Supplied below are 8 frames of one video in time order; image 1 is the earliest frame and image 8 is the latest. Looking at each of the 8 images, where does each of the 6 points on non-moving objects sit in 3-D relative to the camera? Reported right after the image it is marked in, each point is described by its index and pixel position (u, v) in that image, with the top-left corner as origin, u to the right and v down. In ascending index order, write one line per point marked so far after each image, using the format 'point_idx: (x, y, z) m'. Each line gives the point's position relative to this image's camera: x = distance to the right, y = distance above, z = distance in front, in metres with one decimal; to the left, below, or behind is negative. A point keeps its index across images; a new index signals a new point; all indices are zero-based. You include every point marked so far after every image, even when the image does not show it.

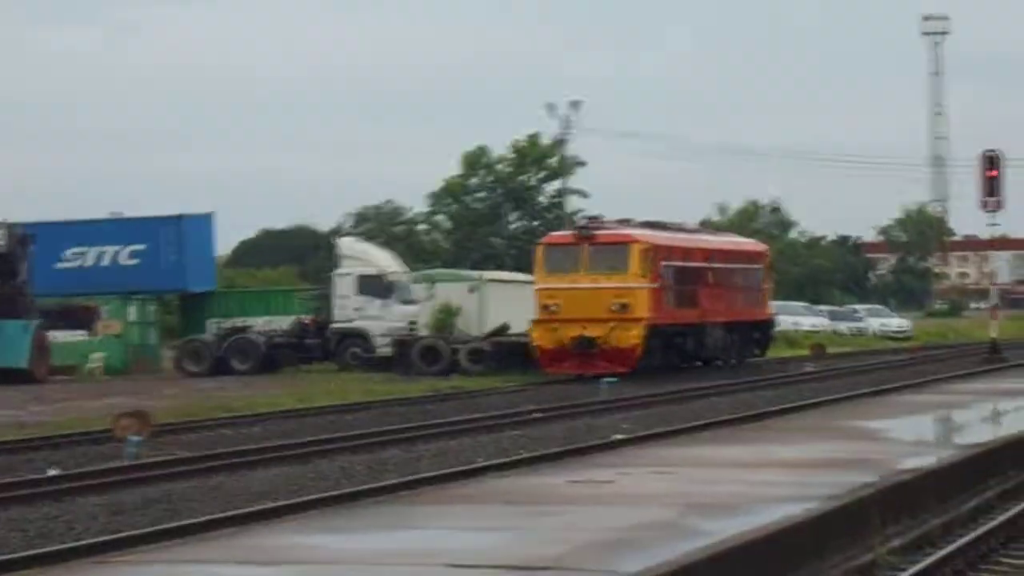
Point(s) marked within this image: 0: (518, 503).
0: (0.0, -2.1, +18.6) m
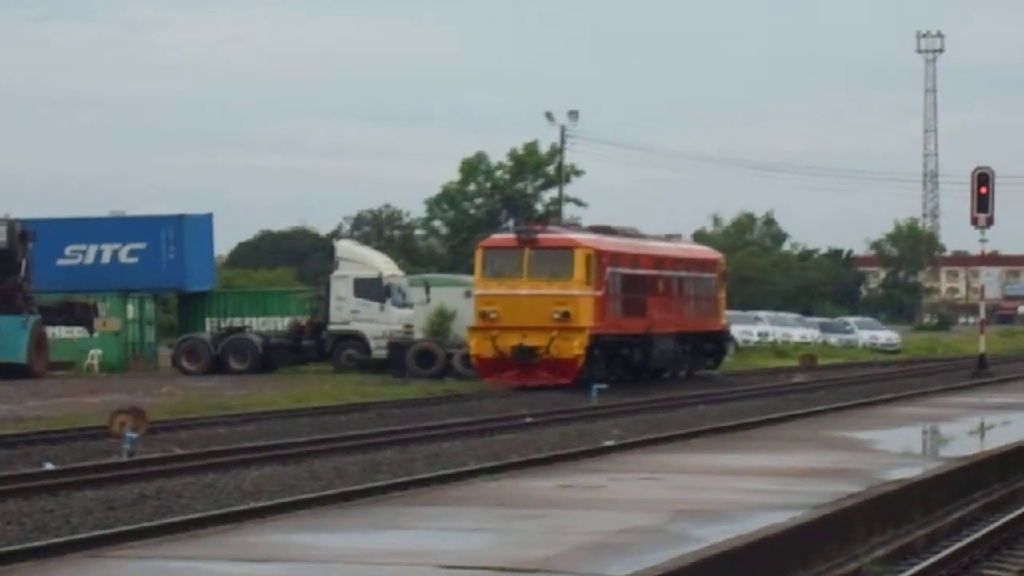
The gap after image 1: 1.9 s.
0: (0.0, -2.2, +18.9) m
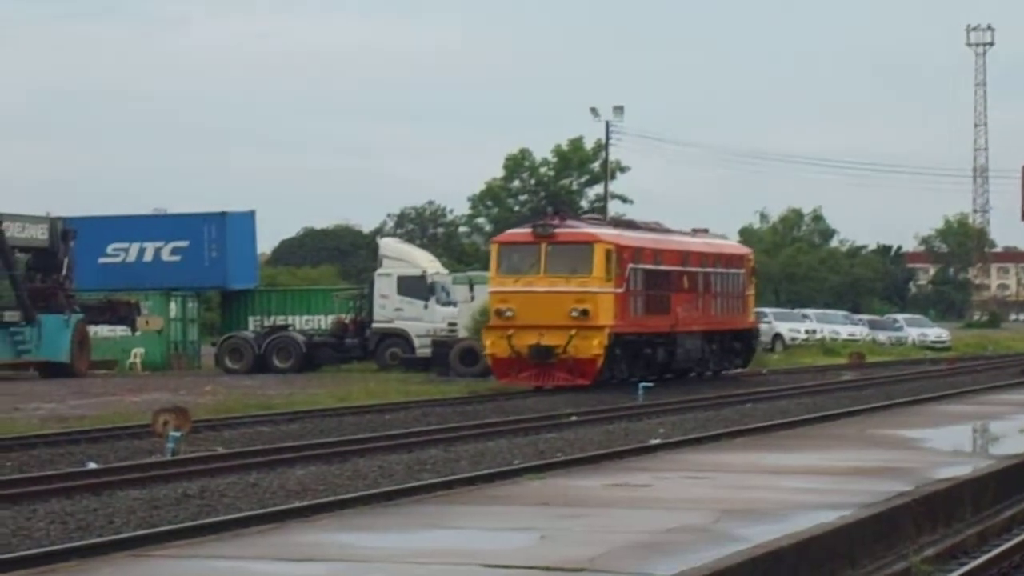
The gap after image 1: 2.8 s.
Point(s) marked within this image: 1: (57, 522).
0: (+0.4, -2.1, +18.7) m
1: (-4.7, -2.4, +19.6) m
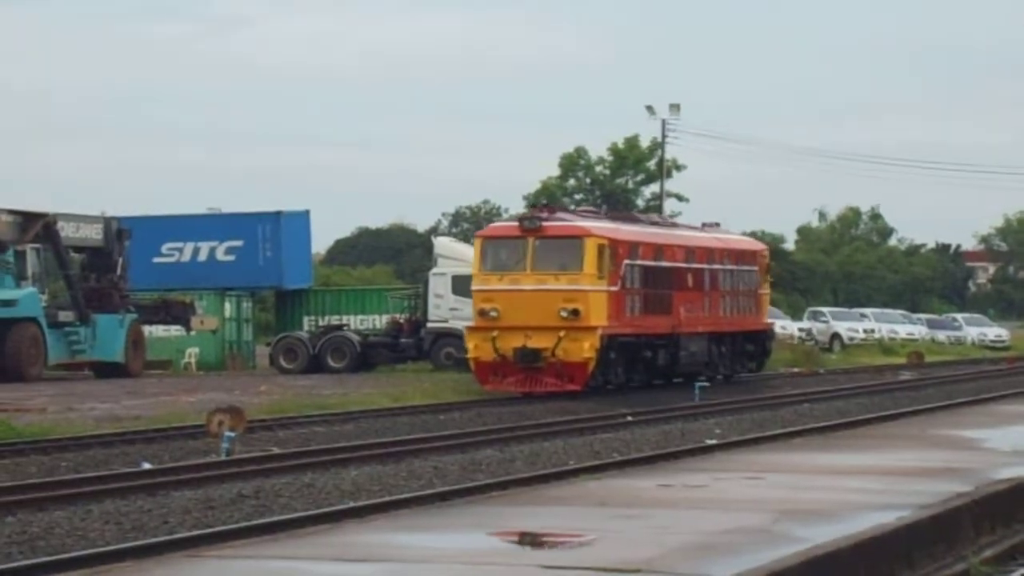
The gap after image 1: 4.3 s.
0: (+0.9, -2.1, +18.5) m
1: (-4.1, -2.4, +19.6) m
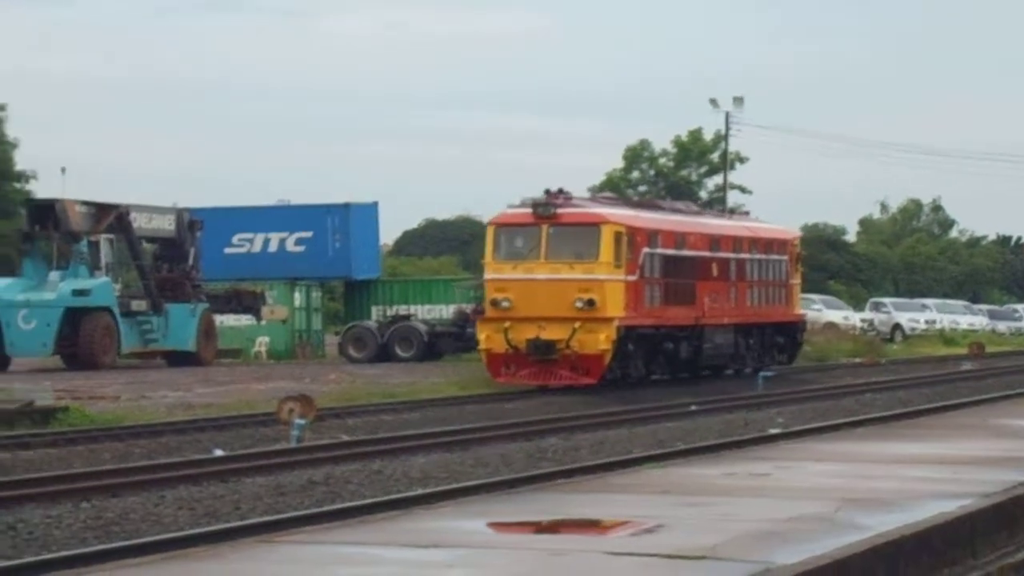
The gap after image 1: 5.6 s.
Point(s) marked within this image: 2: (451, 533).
0: (+1.6, -2.0, +18.8) m
1: (-3.4, -2.3, +20.0) m
2: (-0.5, -2.1, +16.2) m
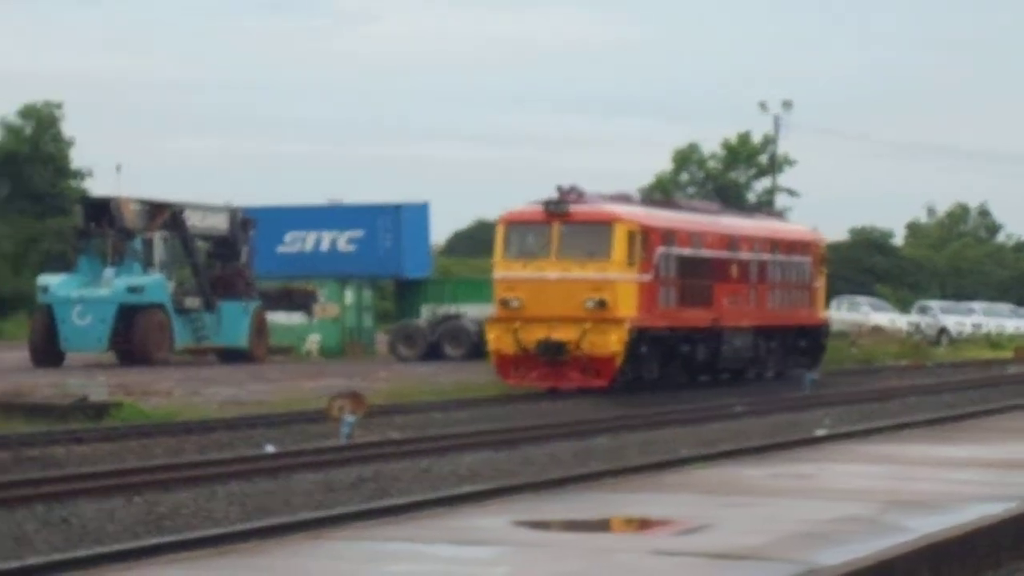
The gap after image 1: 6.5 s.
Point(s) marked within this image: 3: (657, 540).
0: (+2.1, -2.0, +19.0) m
1: (-2.9, -2.3, +20.4) m
2: (-0.1, -2.1, +16.5) m
3: (+1.2, -2.0, +15.5) m
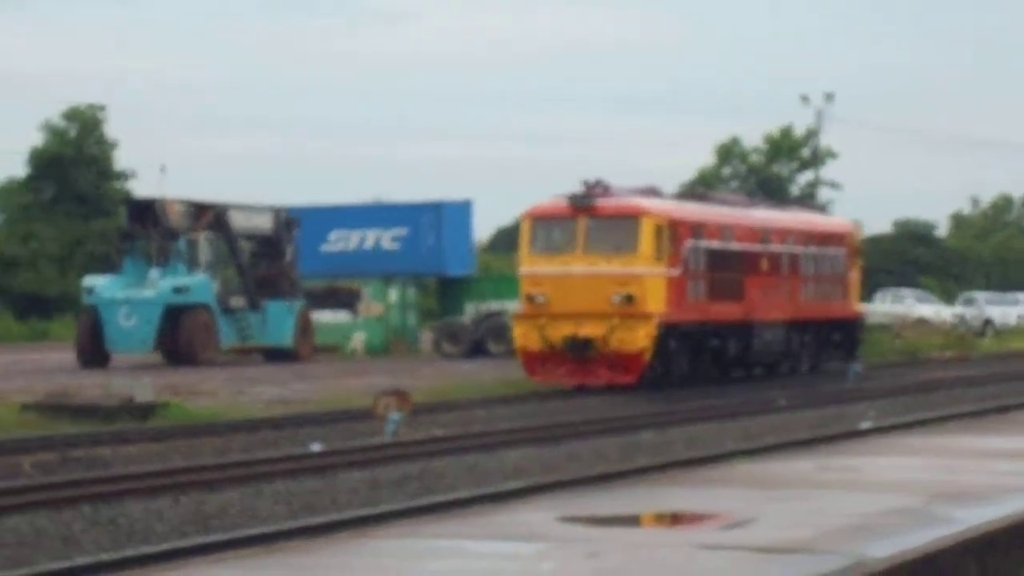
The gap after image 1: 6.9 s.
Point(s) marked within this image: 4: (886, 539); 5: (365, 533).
0: (+2.5, -2.0, +19.0) m
1: (-2.4, -2.3, +20.5) m
2: (+0.3, -2.1, +16.5) m
3: (+1.6, -2.0, +15.5) m
4: (+3.0, -1.9, +14.8) m
5: (-1.3, -2.2, +16.9) m
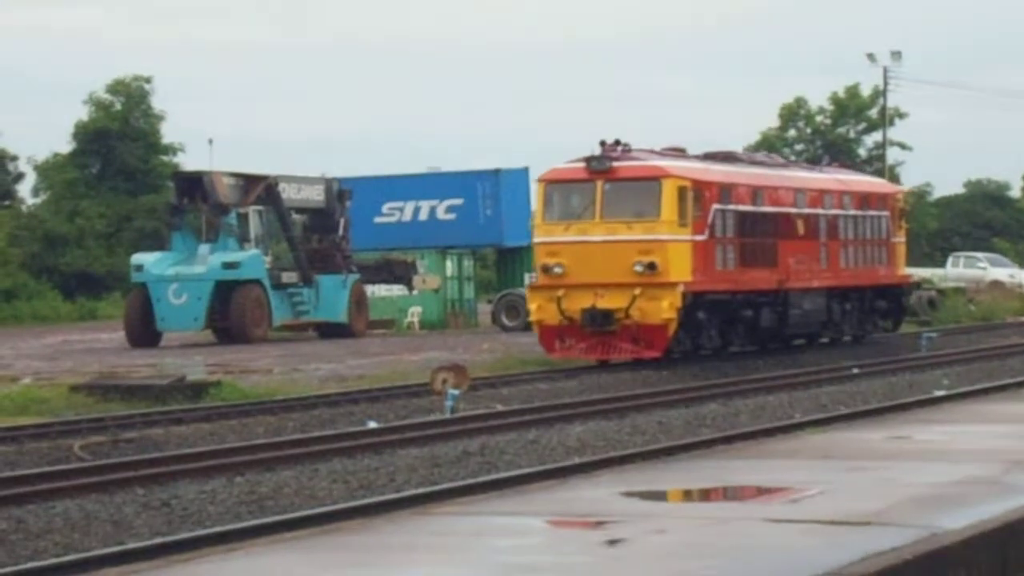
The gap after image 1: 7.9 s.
0: (+3.2, -1.6, +18.1) m
1: (-1.8, -2.0, +19.8) m
2: (+0.8, -1.8, +15.7) m
3: (+2.1, -1.7, +14.7) m
4: (+3.4, -1.6, +14.0) m
5: (-0.7, -1.9, +16.2) m
